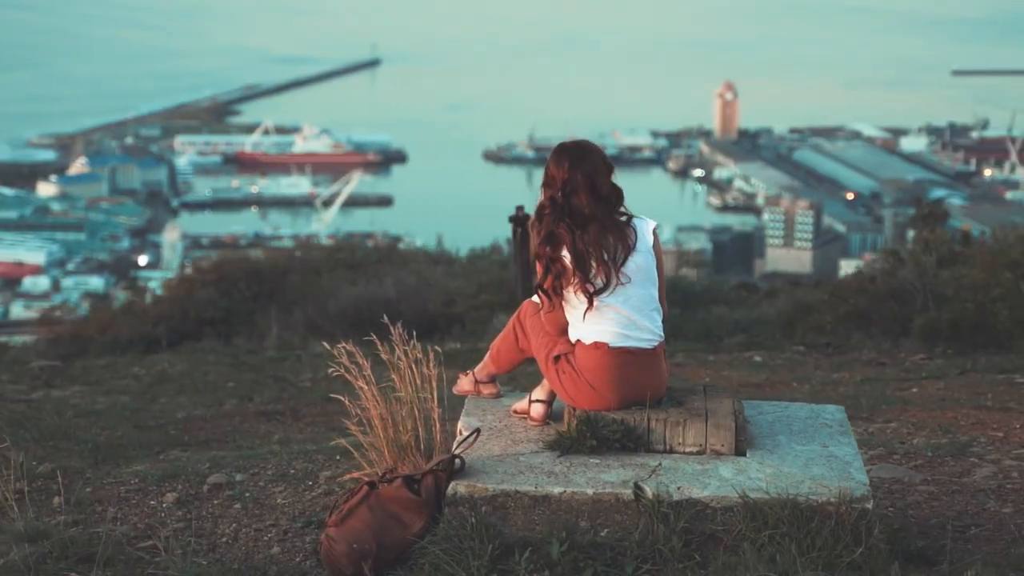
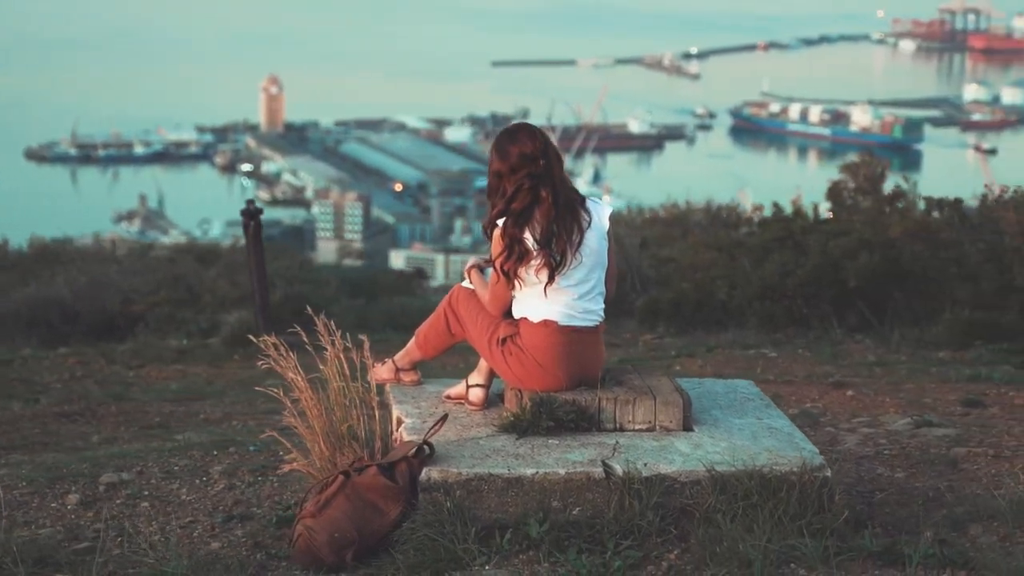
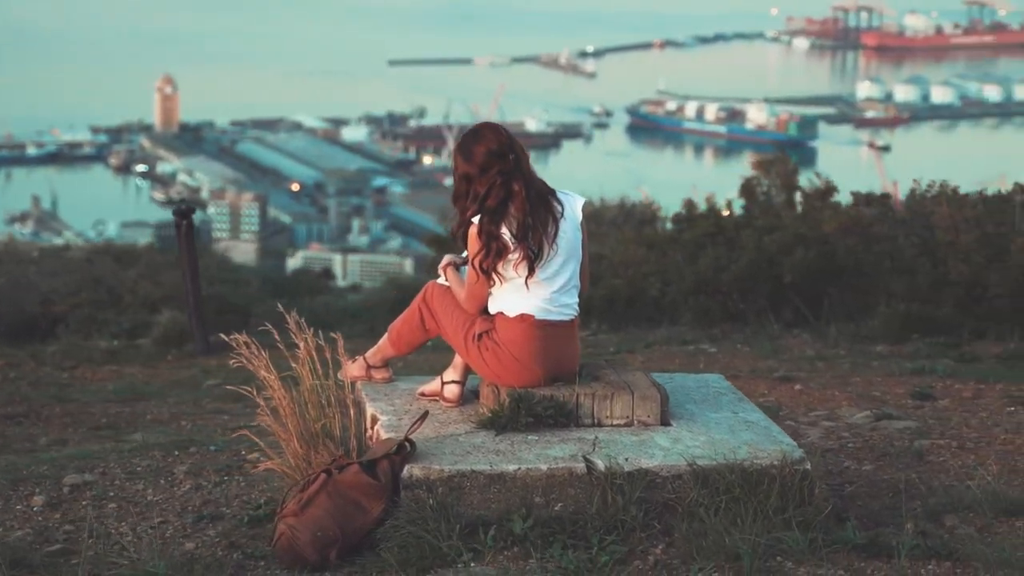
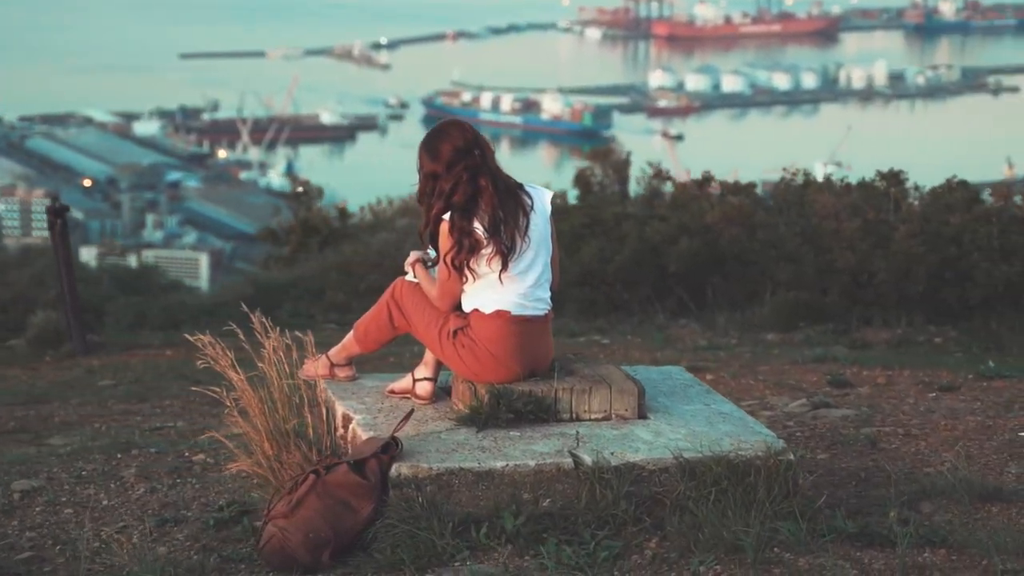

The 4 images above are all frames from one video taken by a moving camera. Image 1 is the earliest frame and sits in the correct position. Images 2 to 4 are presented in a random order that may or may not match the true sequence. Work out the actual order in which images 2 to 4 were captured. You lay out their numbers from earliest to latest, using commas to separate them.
2, 3, 4
